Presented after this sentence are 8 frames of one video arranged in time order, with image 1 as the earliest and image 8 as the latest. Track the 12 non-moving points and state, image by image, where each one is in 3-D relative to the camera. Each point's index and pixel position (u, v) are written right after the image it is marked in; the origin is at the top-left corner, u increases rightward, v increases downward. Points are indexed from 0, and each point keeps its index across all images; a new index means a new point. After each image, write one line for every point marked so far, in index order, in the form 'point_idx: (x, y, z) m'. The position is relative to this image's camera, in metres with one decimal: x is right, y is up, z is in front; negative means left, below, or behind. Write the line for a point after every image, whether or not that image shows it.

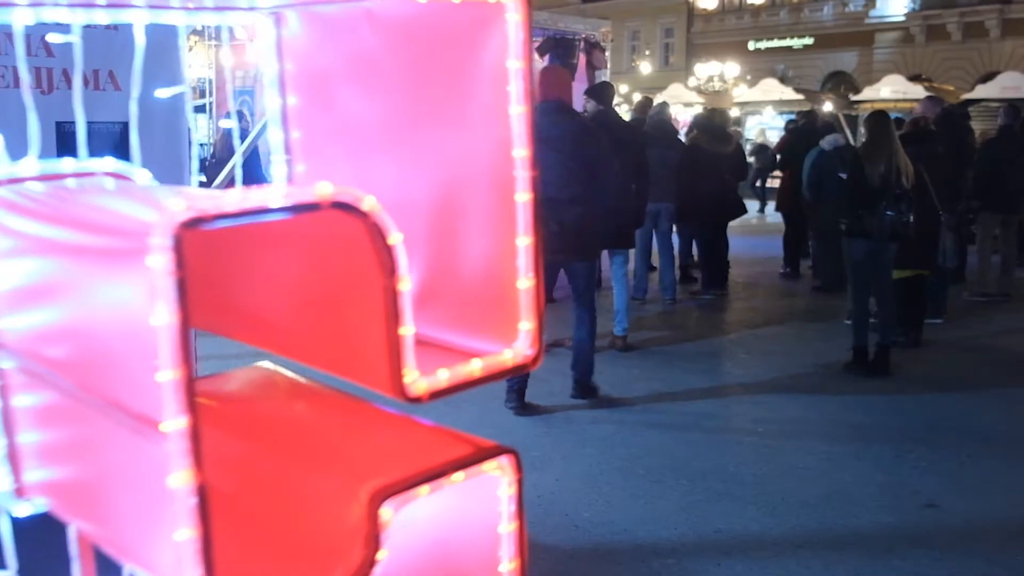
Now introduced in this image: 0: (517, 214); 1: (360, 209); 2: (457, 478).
0: (0.0, +0.1, +1.0) m
1: (-0.1, 0.0, +0.8) m
2: (0.0, -0.1, +0.9) m
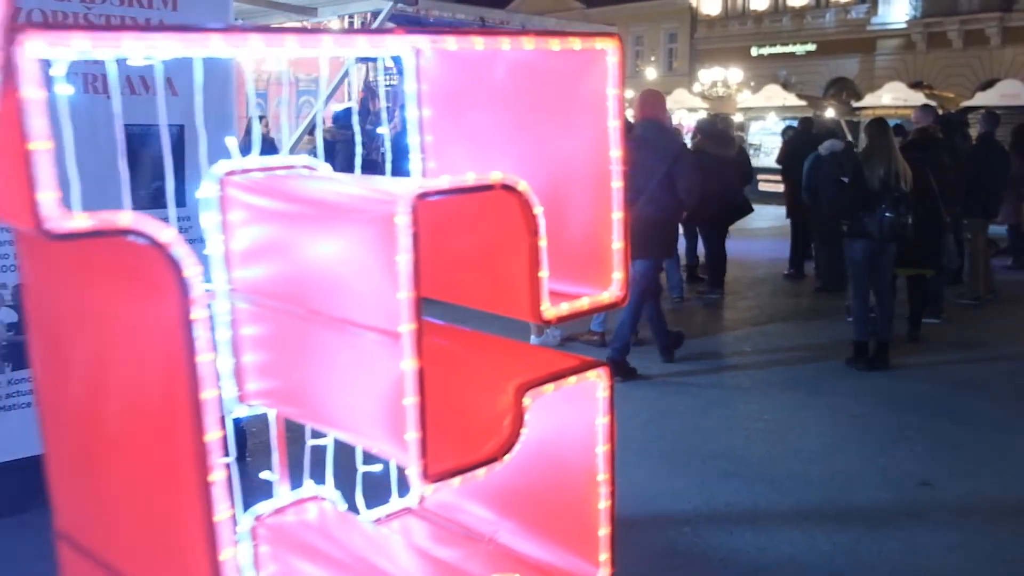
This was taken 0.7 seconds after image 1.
0: (+0.1, +0.1, +1.4) m
1: (0.0, +0.1, +1.2) m
2: (+0.1, -0.1, +1.3) m
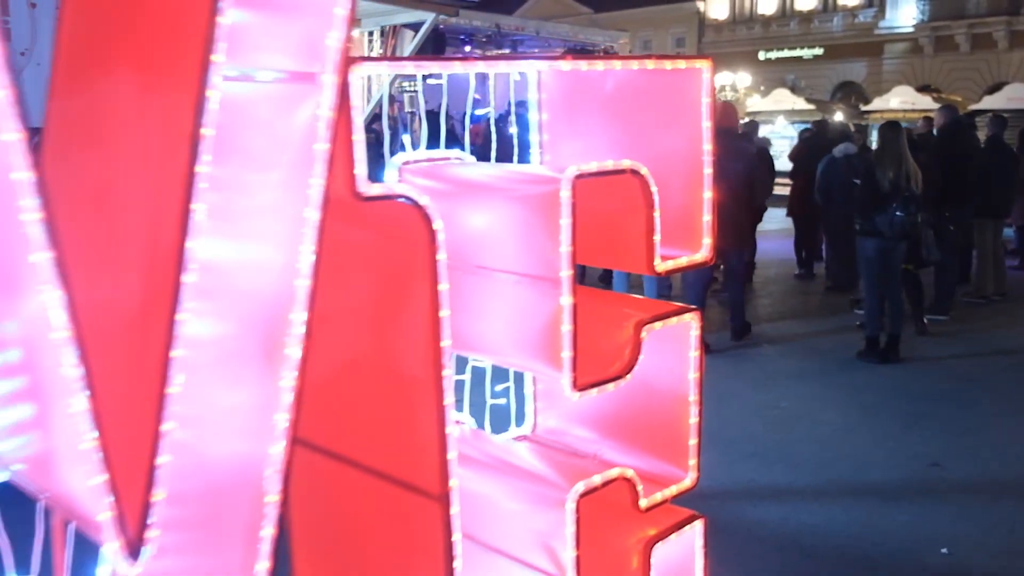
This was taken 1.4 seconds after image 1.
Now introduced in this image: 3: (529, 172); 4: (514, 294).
0: (+0.3, +0.1, +1.7) m
1: (+0.2, +0.1, +1.6) m
2: (+0.2, 0.0, +1.6) m
3: (0.0, +0.1, +1.6) m
4: (0.0, 0.0, +1.6) m
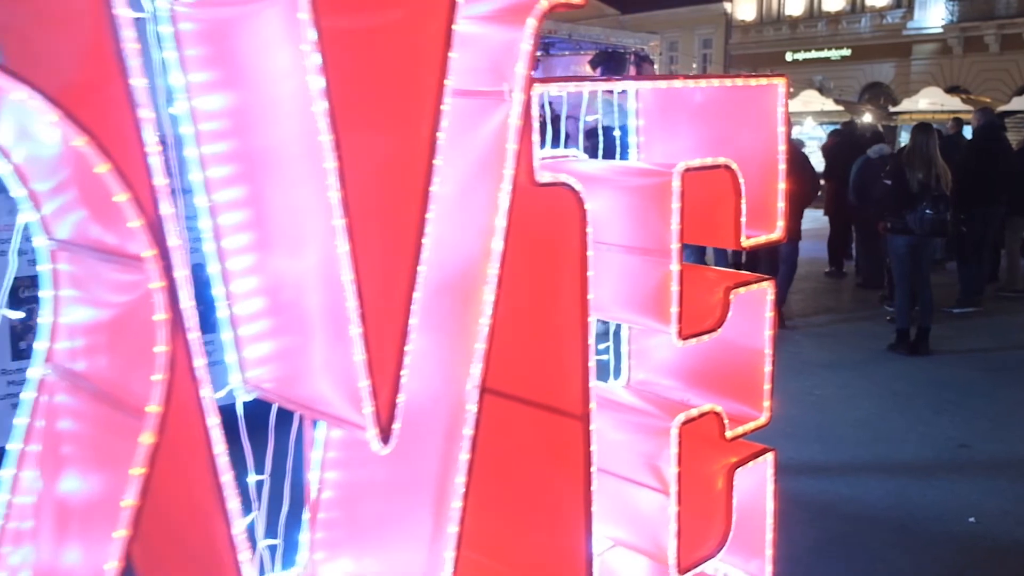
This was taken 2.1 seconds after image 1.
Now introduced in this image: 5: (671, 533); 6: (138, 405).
0: (+0.4, +0.2, +2.1) m
1: (+0.3, +0.2, +2.0) m
2: (+0.4, 0.0, +2.0) m
3: (+0.2, +0.2, +2.0) m
4: (+0.2, 0.0, +2.0) m
5: (+0.2, -0.4, +2.0) m
6: (-0.4, -0.1, +1.3) m
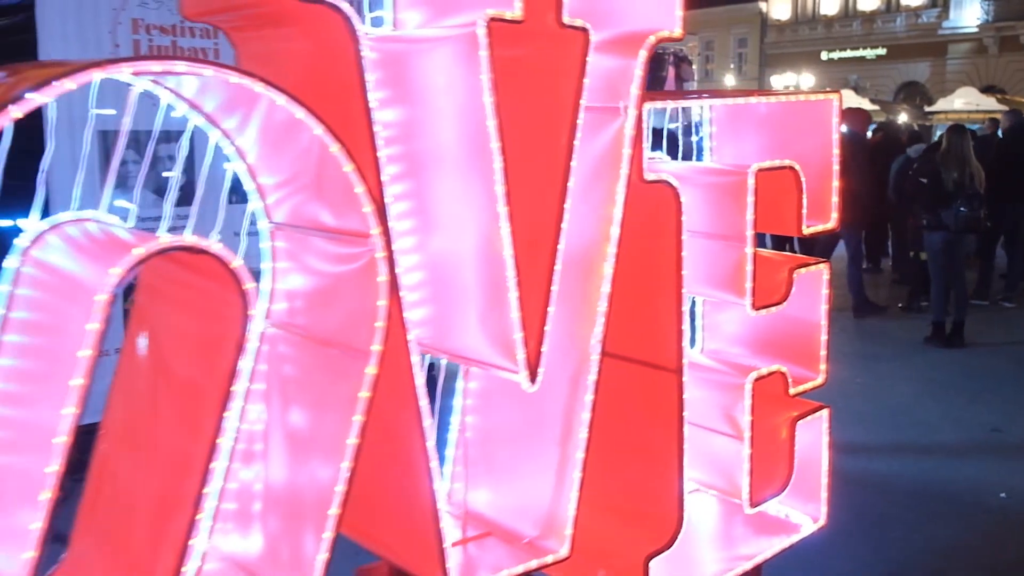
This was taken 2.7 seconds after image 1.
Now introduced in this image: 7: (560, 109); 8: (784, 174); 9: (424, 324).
0: (+0.6, +0.2, +2.5) m
1: (+0.5, +0.2, +2.4) m
2: (+0.6, 0.0, +2.4) m
3: (+0.4, +0.2, +2.4) m
4: (+0.4, +0.1, +2.4) m
5: (+0.4, -0.3, +2.4) m
6: (-0.2, -0.1, +1.7) m
7: (+0.1, +0.3, +1.9) m
8: (+0.5, +0.2, +2.4) m
9: (-0.1, -0.1, +2.1) m
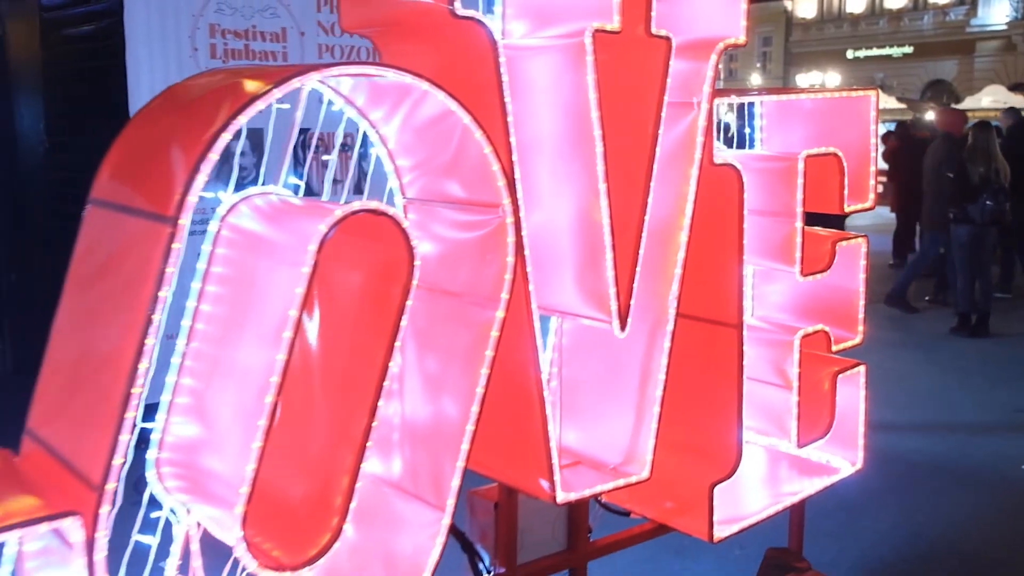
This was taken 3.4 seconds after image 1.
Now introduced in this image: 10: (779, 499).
0: (+0.8, +0.3, +2.9) m
1: (+0.7, +0.3, +2.7) m
2: (+0.8, +0.1, +2.8) m
3: (+0.6, +0.3, +2.8) m
4: (+0.5, +0.1, +2.8) m
5: (+0.6, -0.3, +2.8) m
6: (0.0, 0.0, +2.1) m
7: (+0.2, +0.3, +2.3) m
8: (+0.7, +0.3, +2.8) m
9: (0.0, 0.0, +2.5) m
10: (+0.6, -0.5, +2.9) m
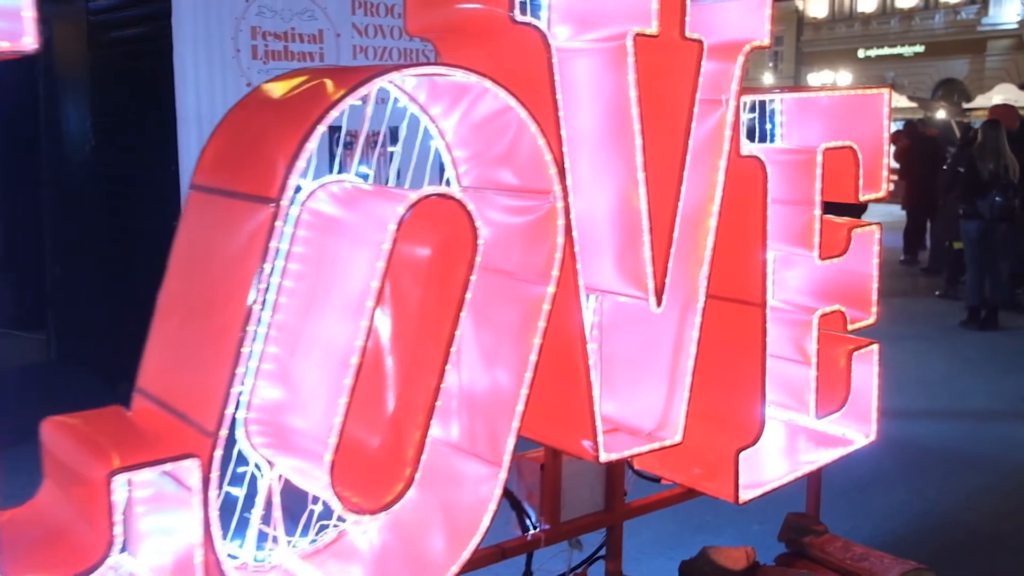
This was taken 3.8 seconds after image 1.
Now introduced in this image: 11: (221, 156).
0: (+0.9, +0.3, +3.1) m
1: (+0.8, +0.3, +3.0) m
2: (+0.9, +0.1, +3.1) m
3: (+0.7, +0.3, +3.0) m
4: (+0.6, +0.2, +3.0) m
5: (+0.7, -0.2, +3.0) m
6: (0.0, 0.0, +2.4) m
7: (+0.3, +0.4, +2.5) m
8: (+0.8, +0.3, +3.0) m
9: (+0.1, 0.0, +2.7) m
10: (+0.7, -0.4, +3.1) m
11: (-0.5, +0.2, +2.1) m
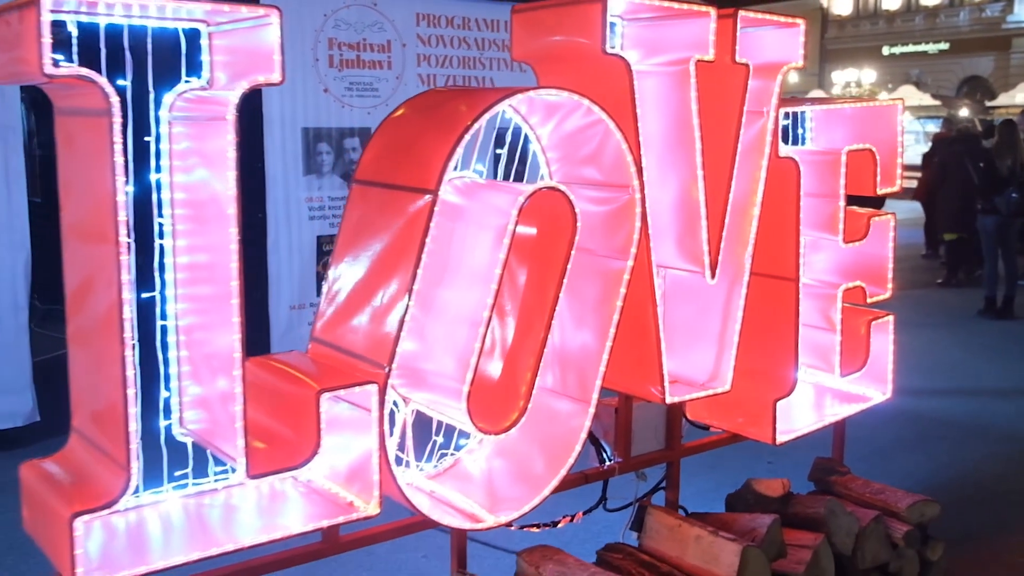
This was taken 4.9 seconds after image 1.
0: (+1.1, +0.4, +3.7) m
1: (+1.0, +0.4, +3.6) m
2: (+1.1, +0.2, +3.6) m
3: (+0.9, +0.4, +3.6) m
4: (+0.9, +0.2, +3.6) m
5: (+0.9, -0.2, +3.6) m
6: (+0.2, +0.1, +3.0) m
7: (+0.5, +0.4, +3.1) m
8: (+1.0, +0.4, +3.6) m
9: (+0.3, +0.1, +3.3) m
10: (+0.9, -0.4, +3.7) m
11: (-0.3, +0.3, +2.7) m
